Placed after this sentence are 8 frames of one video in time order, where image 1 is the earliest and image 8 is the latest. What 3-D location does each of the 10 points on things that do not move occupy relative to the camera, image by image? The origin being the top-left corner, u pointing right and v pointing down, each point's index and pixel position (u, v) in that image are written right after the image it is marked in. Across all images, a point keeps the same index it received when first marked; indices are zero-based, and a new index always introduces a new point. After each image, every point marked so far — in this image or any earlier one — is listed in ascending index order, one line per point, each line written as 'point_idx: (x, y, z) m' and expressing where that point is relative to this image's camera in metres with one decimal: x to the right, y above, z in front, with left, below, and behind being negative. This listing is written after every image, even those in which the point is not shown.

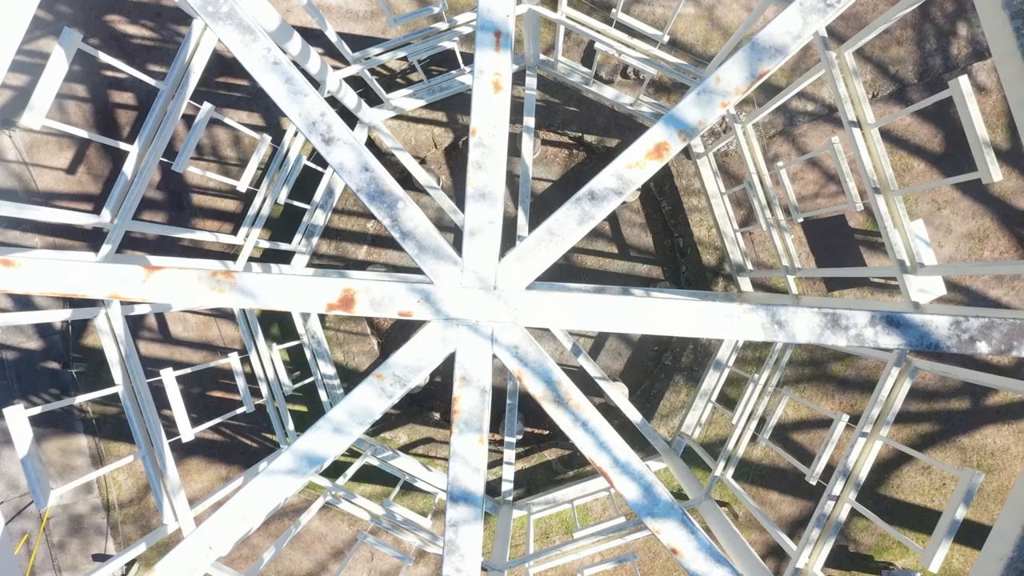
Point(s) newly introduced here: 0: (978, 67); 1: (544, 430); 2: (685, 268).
0: (+5.9, +2.8, +7.8) m
1: (+0.4, -1.8, +7.8) m
2: (+2.1, +0.2, +7.6) m
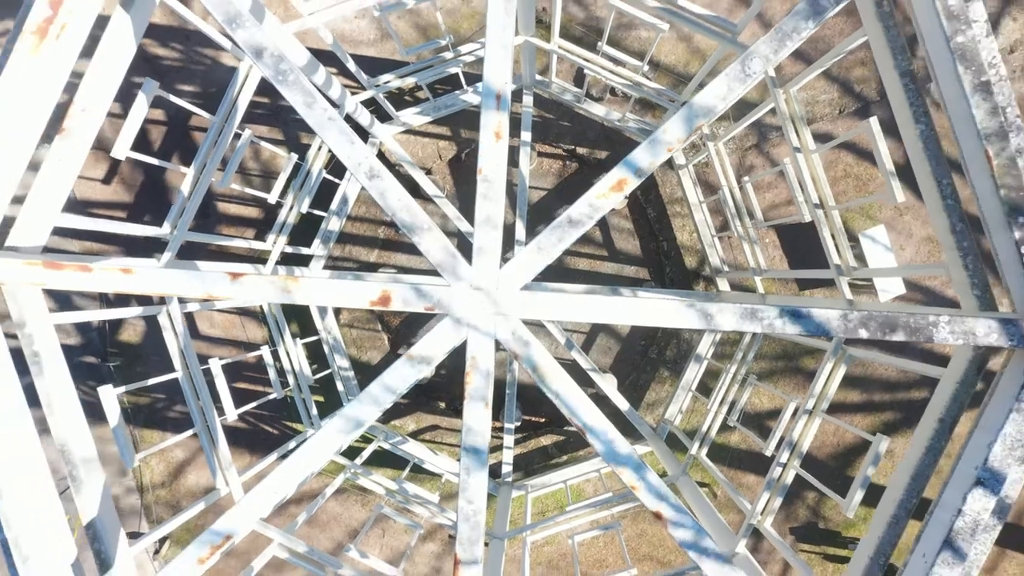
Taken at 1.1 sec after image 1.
0: (+5.8, +2.8, +8.5) m
1: (+0.4, -1.8, +8.5) m
2: (+2.1, +0.2, +8.4) m
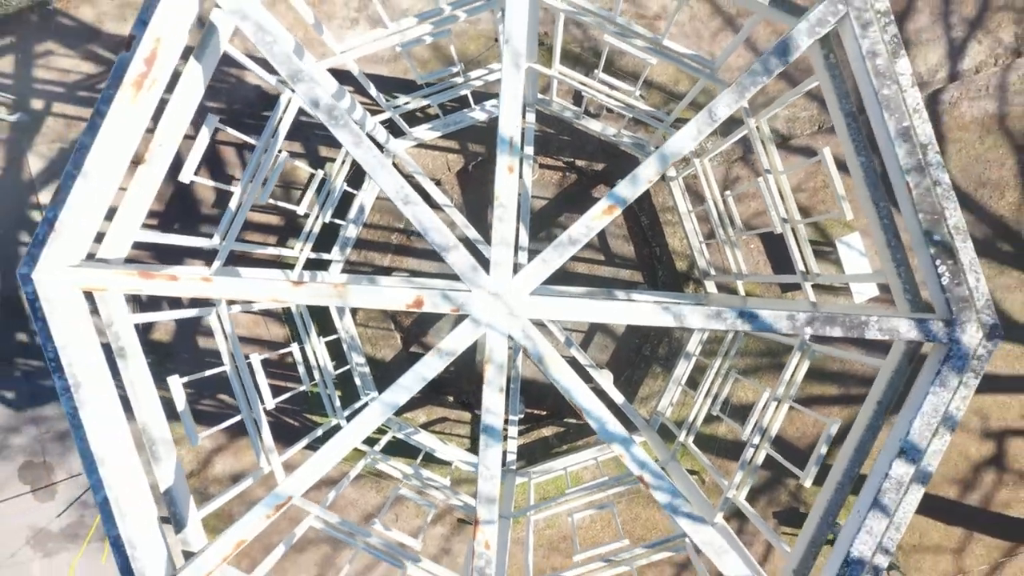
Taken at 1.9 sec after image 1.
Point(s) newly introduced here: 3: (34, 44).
0: (+5.9, +2.8, +9.2) m
1: (+0.5, -1.8, +9.2) m
2: (+2.2, +0.2, +9.1) m
3: (-7.3, +3.7, +9.5) m
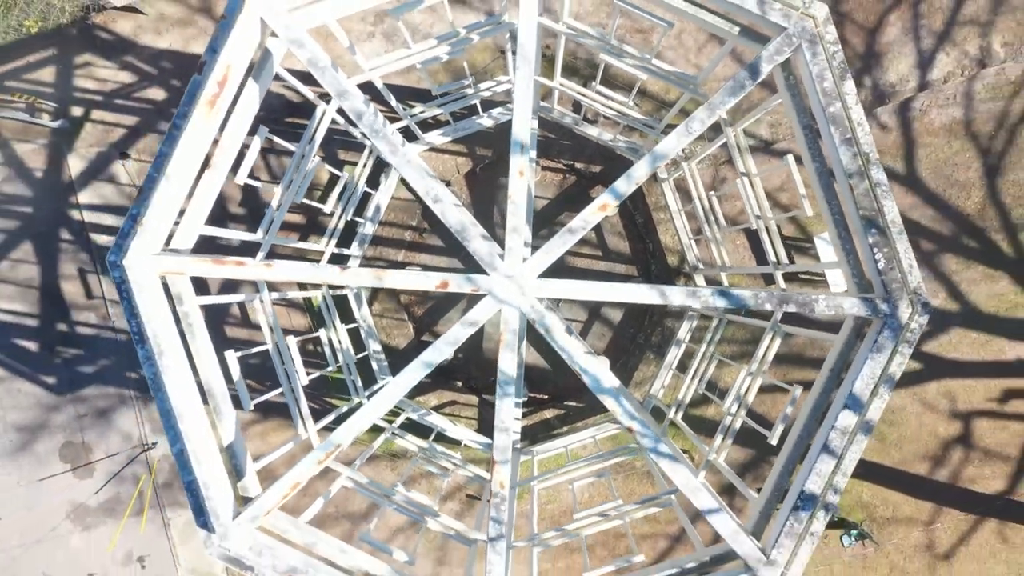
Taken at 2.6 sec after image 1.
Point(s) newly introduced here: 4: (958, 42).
0: (+6.0, +2.9, +10.0) m
1: (+0.5, -1.7, +10.0) m
2: (+2.2, +0.3, +9.9) m
3: (-7.2, +3.8, +10.3) m
4: (+7.1, +3.9, +10.0) m
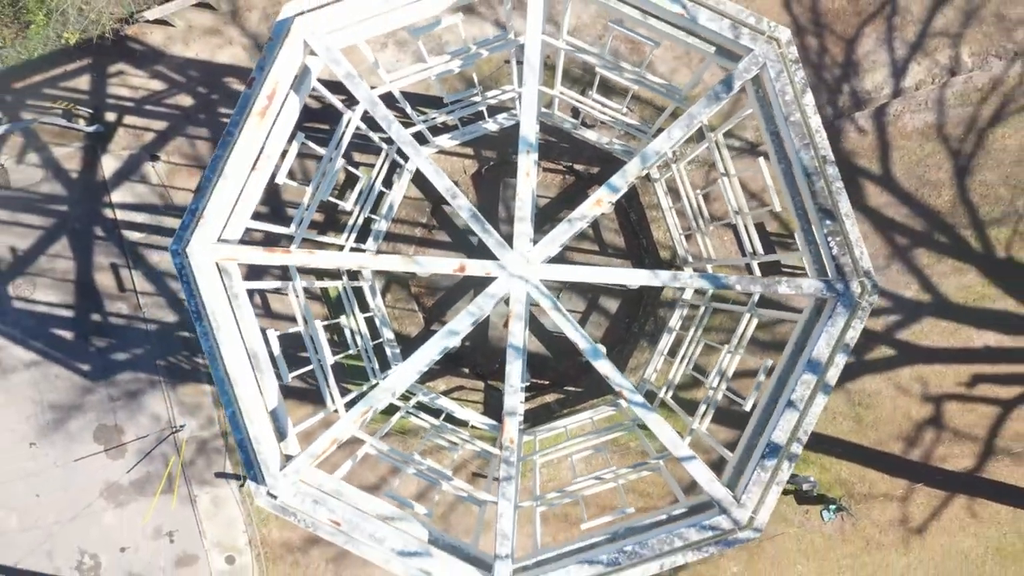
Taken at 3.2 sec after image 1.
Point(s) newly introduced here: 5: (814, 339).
0: (+6.0, +3.0, +10.8) m
1: (+0.6, -1.6, +10.8) m
2: (+2.3, +0.5, +10.6) m
3: (-7.1, +3.9, +11.1) m
4: (+7.2, +4.0, +10.7) m
5: (+2.6, -0.5, +5.4) m
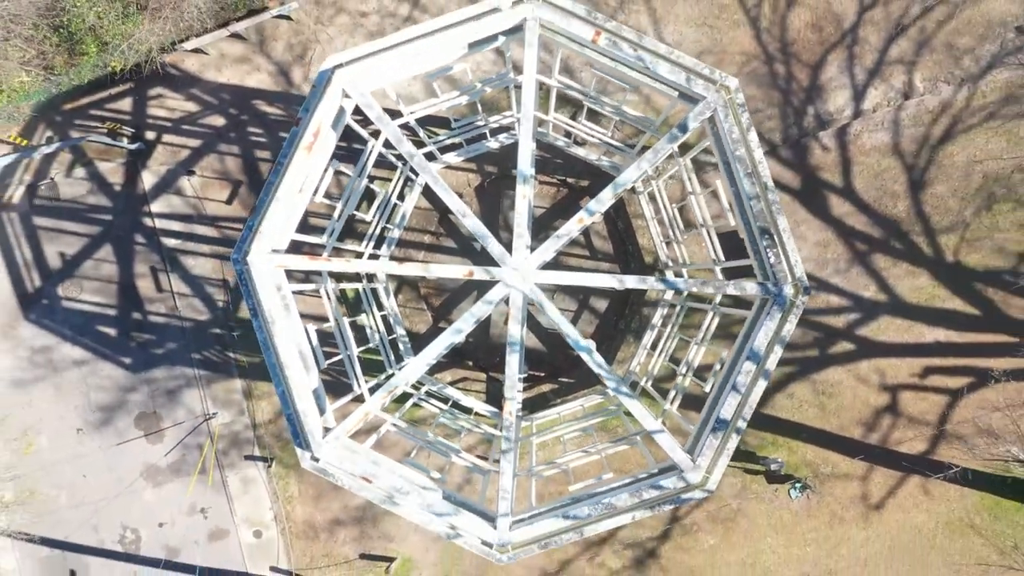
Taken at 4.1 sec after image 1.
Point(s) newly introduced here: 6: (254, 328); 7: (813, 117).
0: (+6.0, +3.0, +12.0) m
1: (+0.6, -1.6, +12.0) m
2: (+2.3, +0.4, +11.9) m
3: (-7.1, +3.9, +12.3) m
4: (+7.1, +4.0, +12.0) m
5: (+2.6, -0.5, +6.7) m
6: (-2.9, -0.4, +7.0) m
7: (+5.8, +3.3, +12.0) m
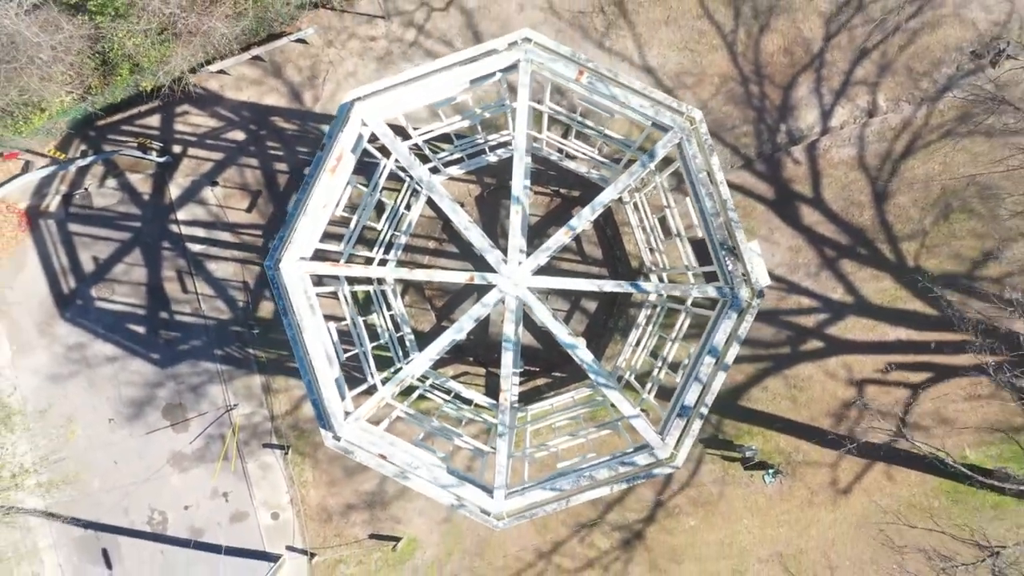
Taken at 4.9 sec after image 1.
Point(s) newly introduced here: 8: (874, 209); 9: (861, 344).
0: (+6.0, +2.9, +13.1) m
1: (+0.5, -1.6, +13.1) m
2: (+2.2, +0.4, +13.0) m
3: (-7.2, +3.9, +13.4) m
4: (+7.1, +4.0, +13.1) m
5: (+2.5, -0.5, +7.7) m
6: (-2.9, -0.5, +8.1) m
7: (+5.7, +3.2, +13.1) m
8: (+7.6, +1.7, +13.1) m
9: (+7.3, -1.2, +13.1) m
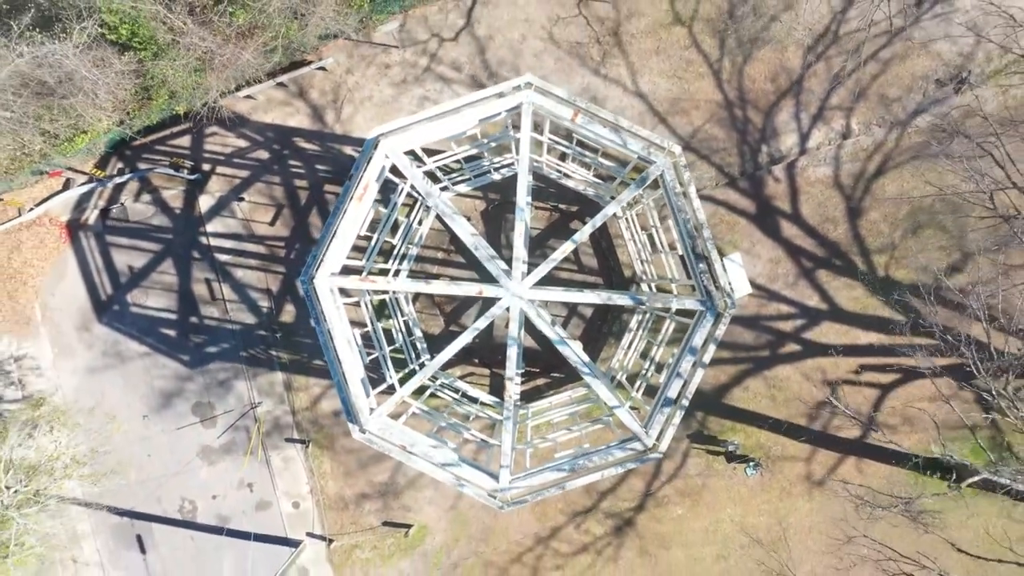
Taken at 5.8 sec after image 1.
0: (+6.0, +2.8, +14.3) m
1: (+0.6, -1.8, +14.2) m
2: (+2.3, +0.2, +14.1) m
3: (-7.1, +3.7, +14.5) m
4: (+7.2, +3.8, +14.2) m
5: (+2.6, -0.7, +8.9) m
6: (-2.9, -0.6, +9.2) m
7: (+5.8, +3.0, +14.3) m
8: (+7.6, +1.5, +14.3) m
9: (+7.3, -1.3, +14.2) m
